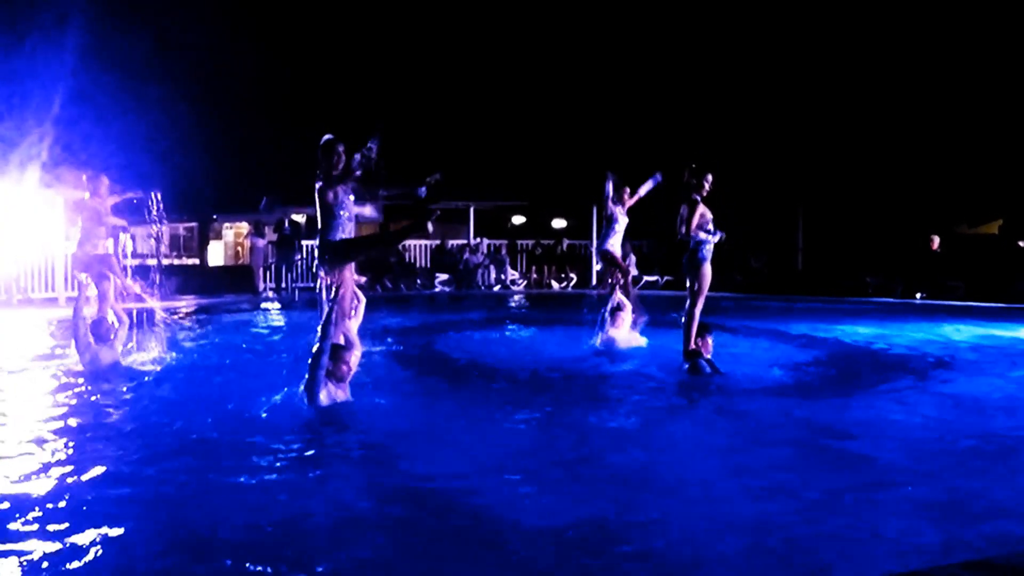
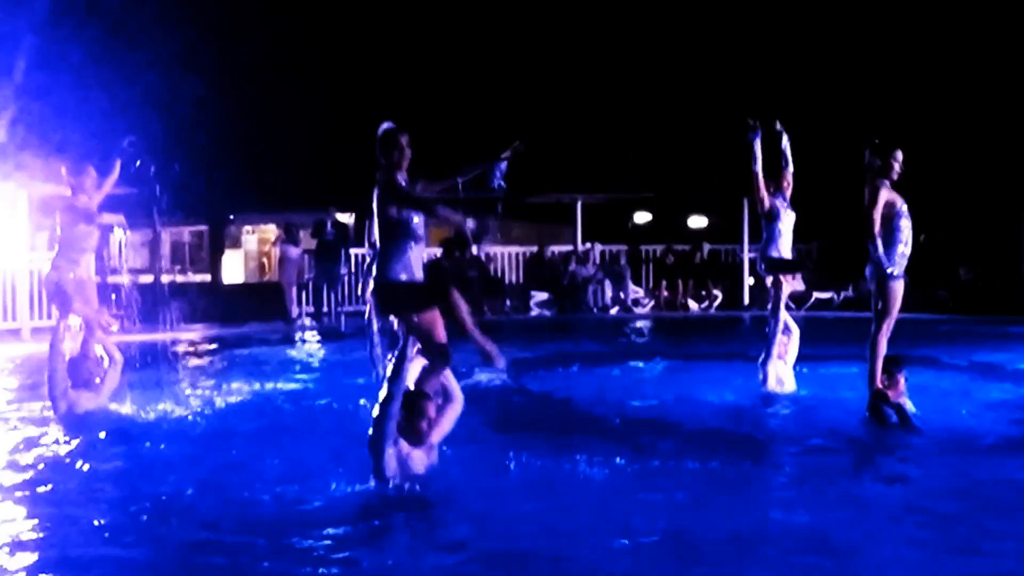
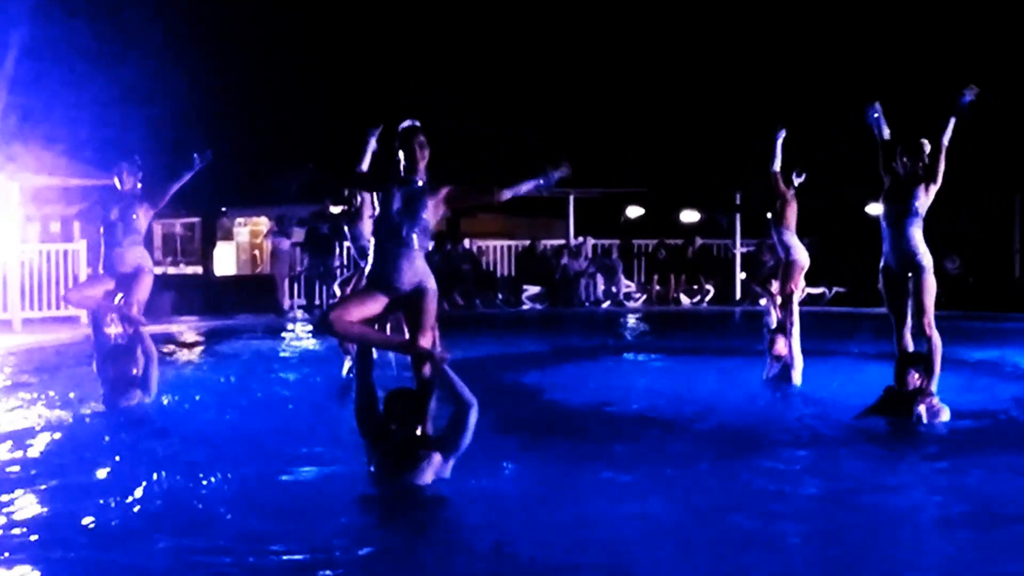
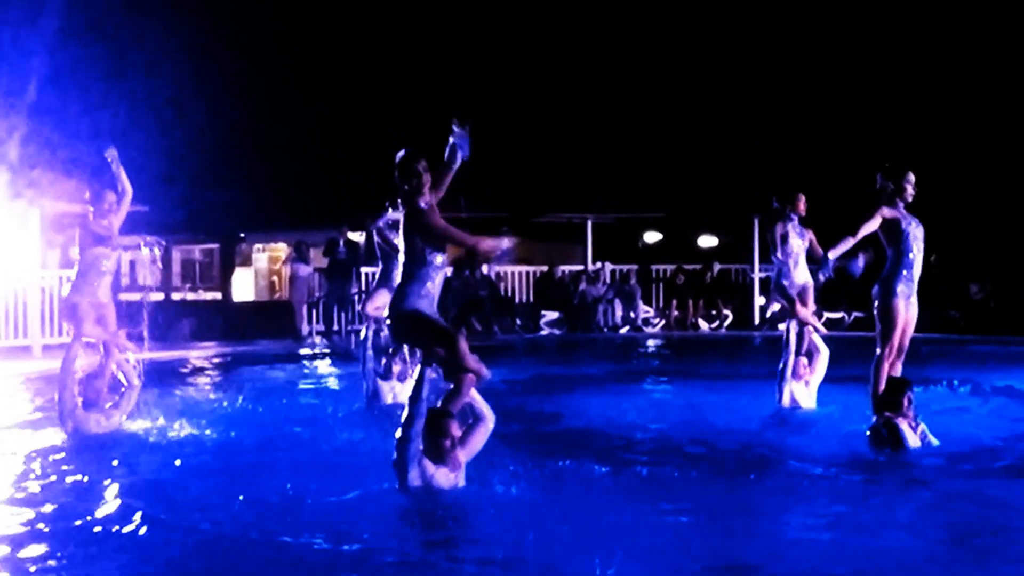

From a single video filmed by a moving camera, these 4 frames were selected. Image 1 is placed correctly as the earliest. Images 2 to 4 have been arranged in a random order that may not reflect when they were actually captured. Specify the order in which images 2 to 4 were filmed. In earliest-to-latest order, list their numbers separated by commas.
2, 4, 3
